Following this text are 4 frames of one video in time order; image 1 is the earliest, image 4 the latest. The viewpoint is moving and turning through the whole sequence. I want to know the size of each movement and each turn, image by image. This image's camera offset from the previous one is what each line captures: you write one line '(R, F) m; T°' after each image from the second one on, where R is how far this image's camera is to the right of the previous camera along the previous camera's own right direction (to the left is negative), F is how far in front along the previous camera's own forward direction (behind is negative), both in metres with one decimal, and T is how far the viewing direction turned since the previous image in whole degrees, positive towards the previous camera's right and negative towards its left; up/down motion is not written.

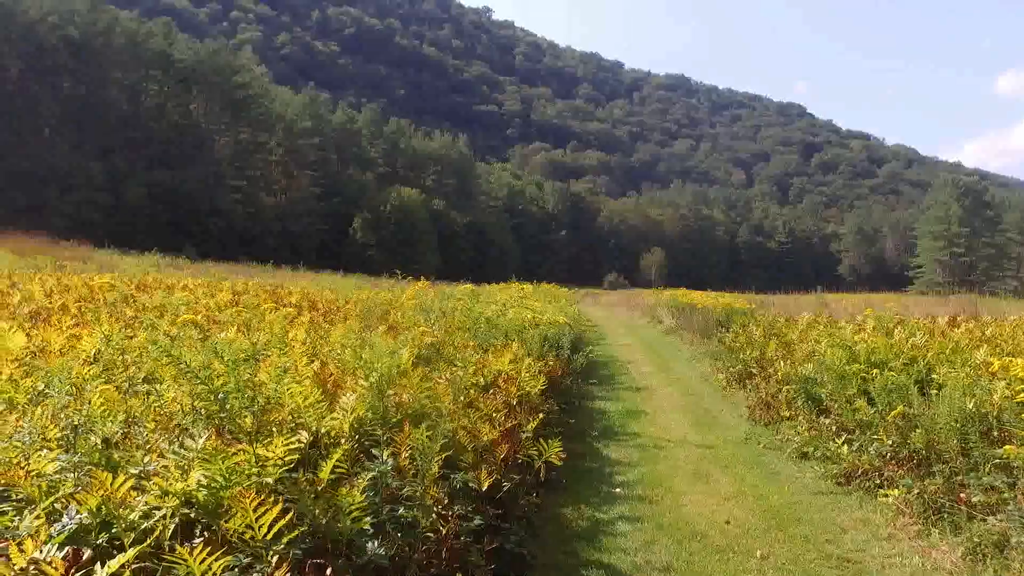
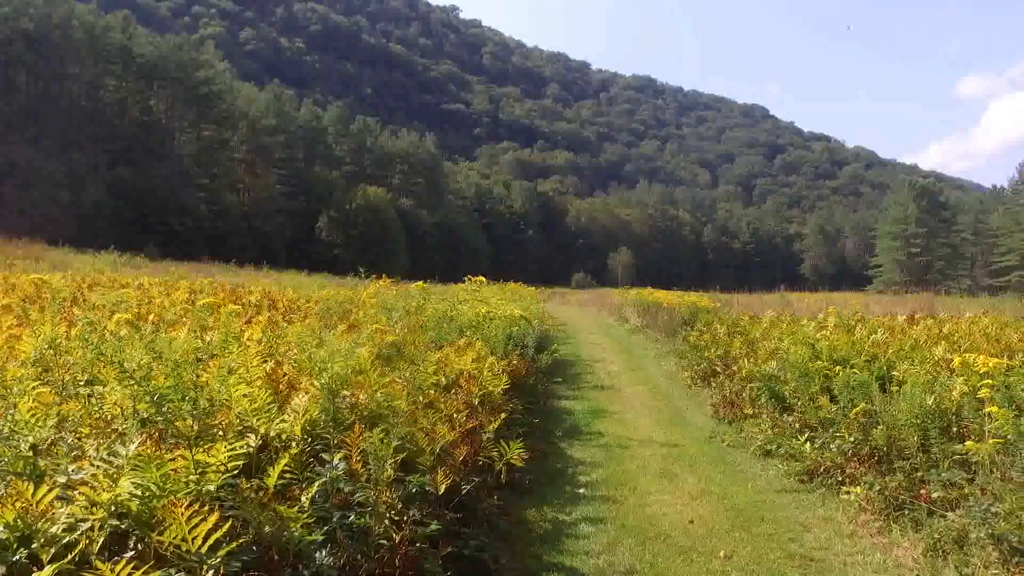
(0.0, +0.1) m; +3°
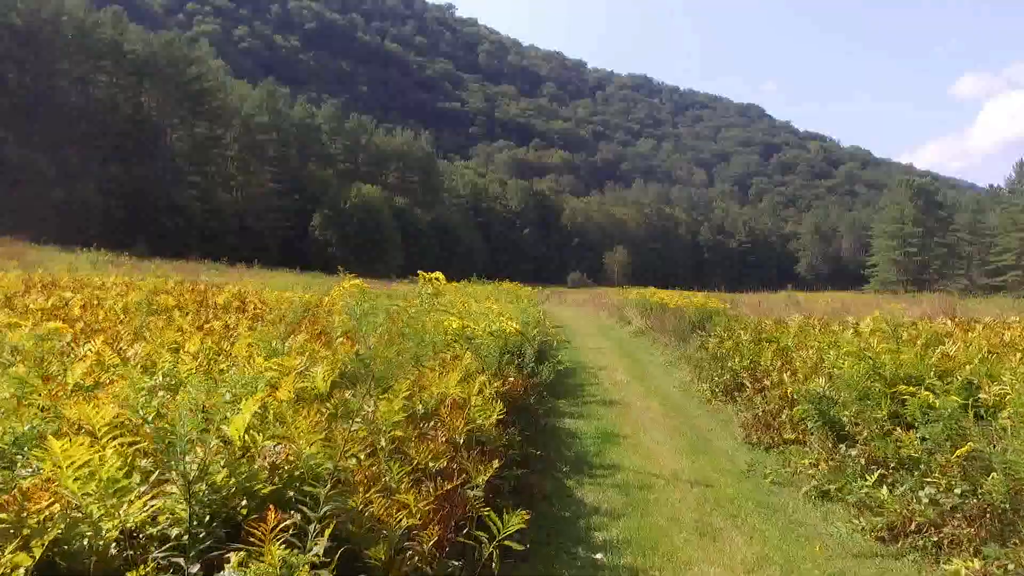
(0.0, +1.0) m; 0°
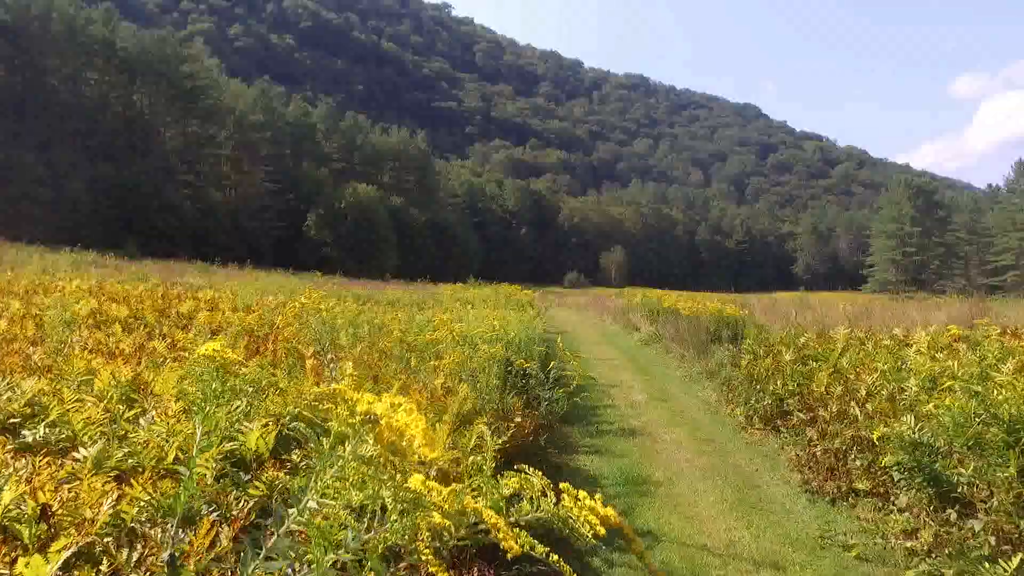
(-0.1, +1.0) m; 0°
